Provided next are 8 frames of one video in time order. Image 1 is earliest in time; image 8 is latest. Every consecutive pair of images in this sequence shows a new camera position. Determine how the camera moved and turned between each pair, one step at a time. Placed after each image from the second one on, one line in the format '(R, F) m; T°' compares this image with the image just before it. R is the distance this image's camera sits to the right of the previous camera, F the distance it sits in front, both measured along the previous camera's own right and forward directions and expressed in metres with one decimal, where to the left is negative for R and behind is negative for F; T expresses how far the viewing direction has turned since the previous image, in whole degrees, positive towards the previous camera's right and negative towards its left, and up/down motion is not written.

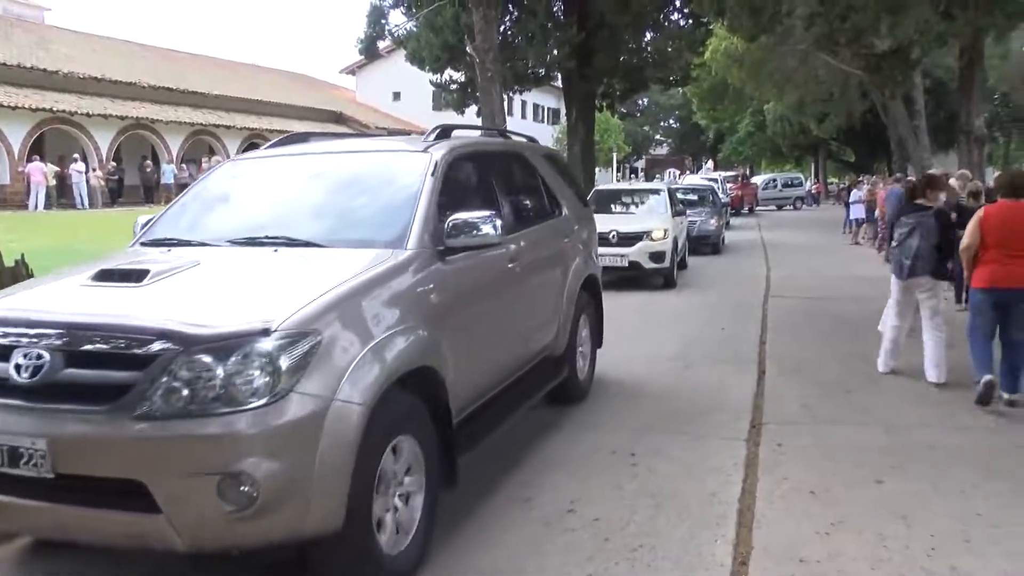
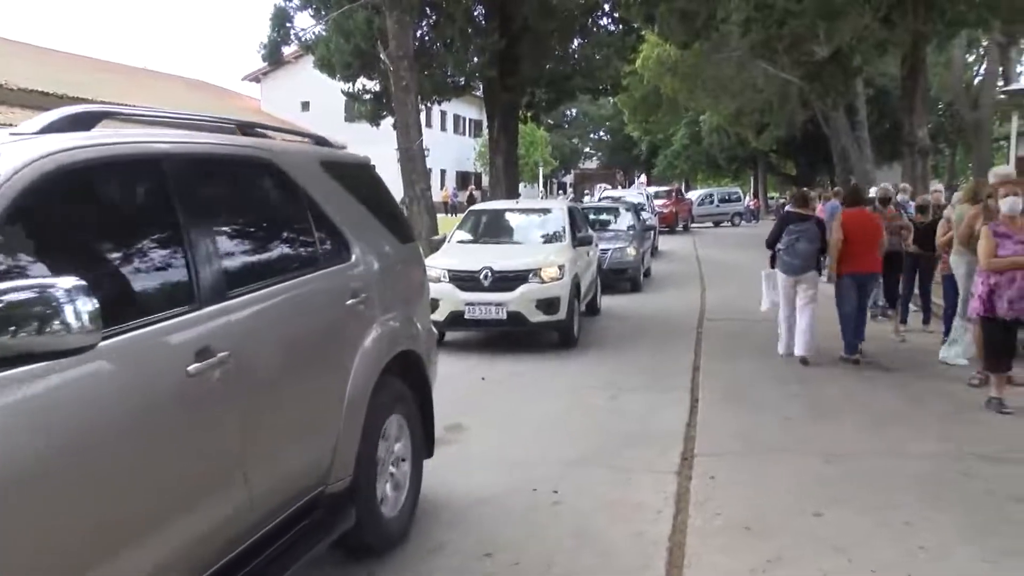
(+0.5, +0.6) m; +2°
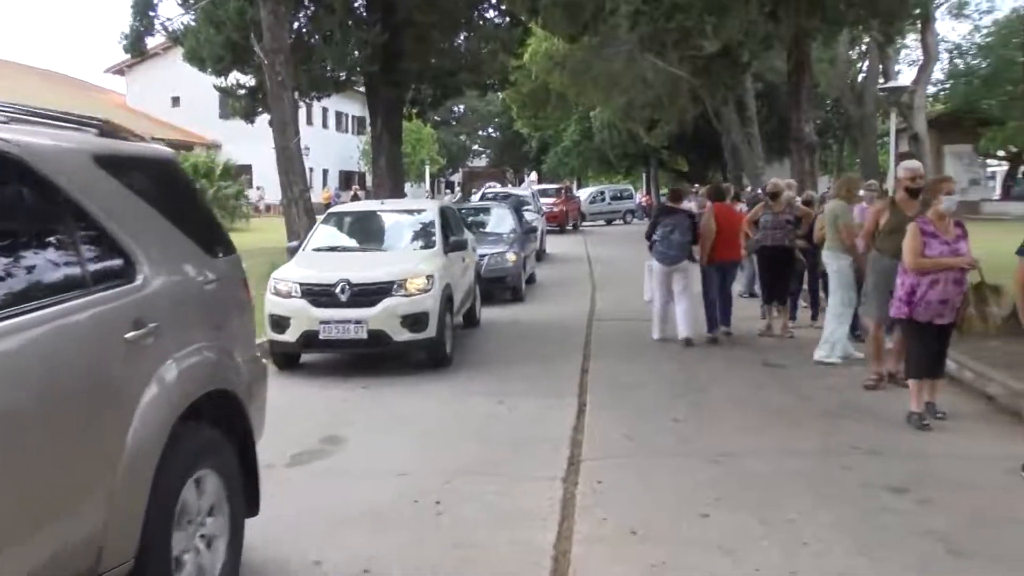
(+0.5, +0.2) m; +5°
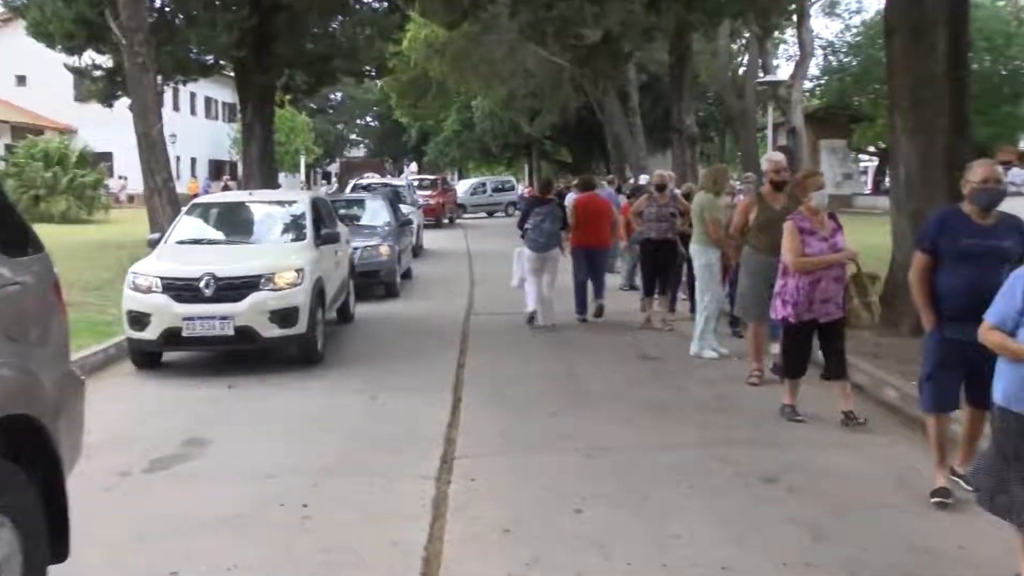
(+0.4, +0.1) m; +5°
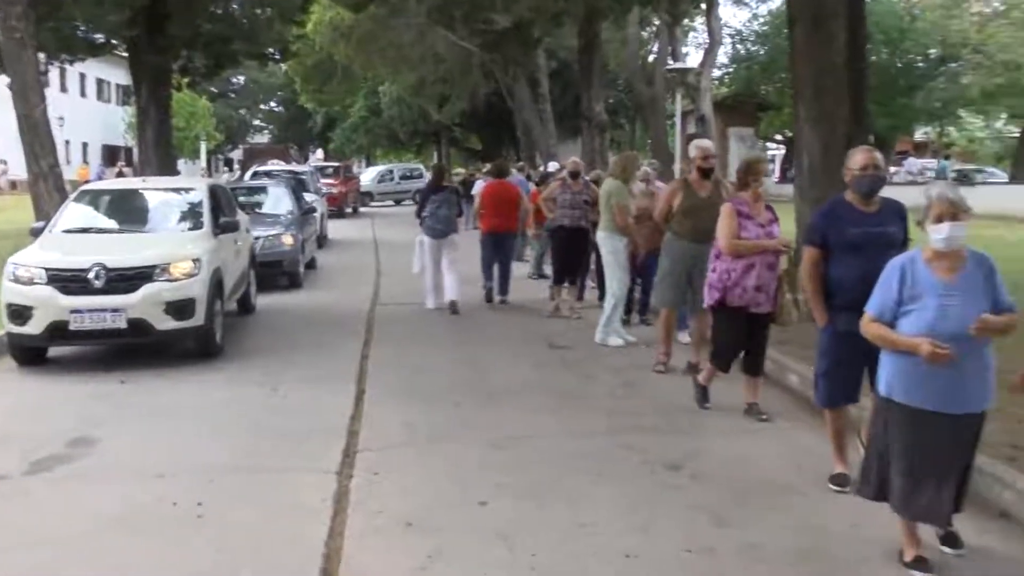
(+0.3, +0.1) m; +4°
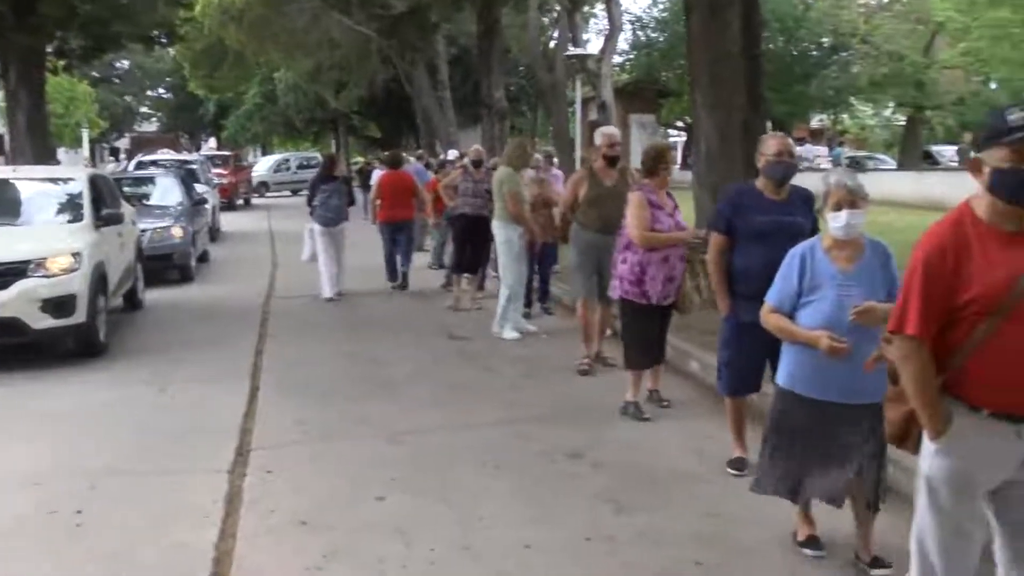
(+0.3, +0.1) m; +4°
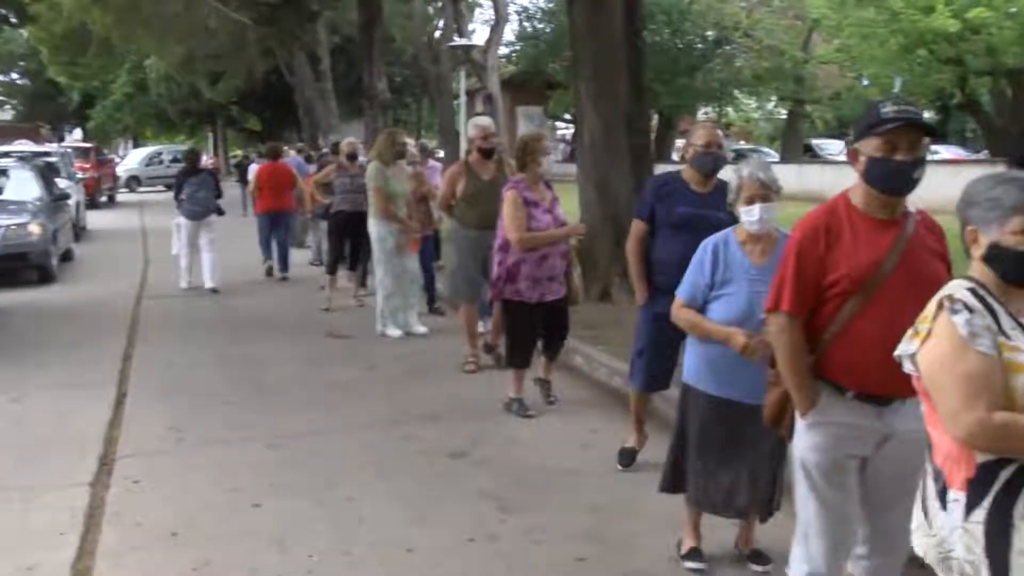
(+0.4, +0.1) m; +5°
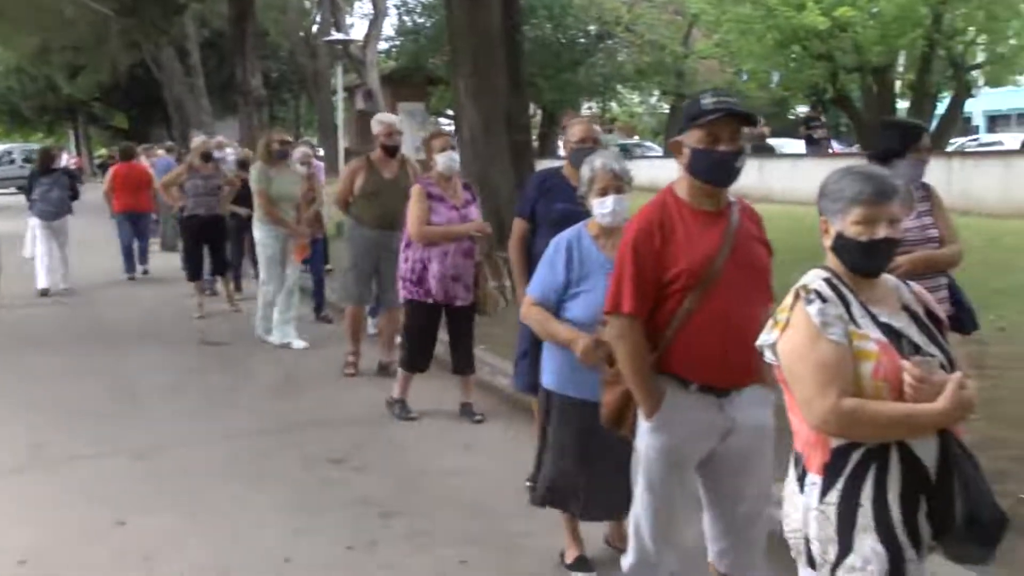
(+0.3, +0.1) m; +5°
